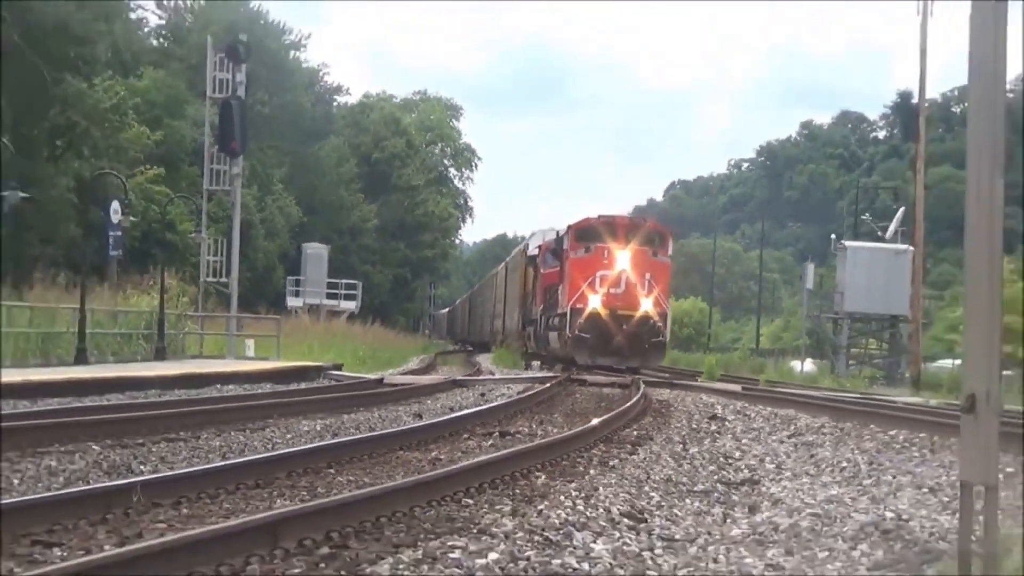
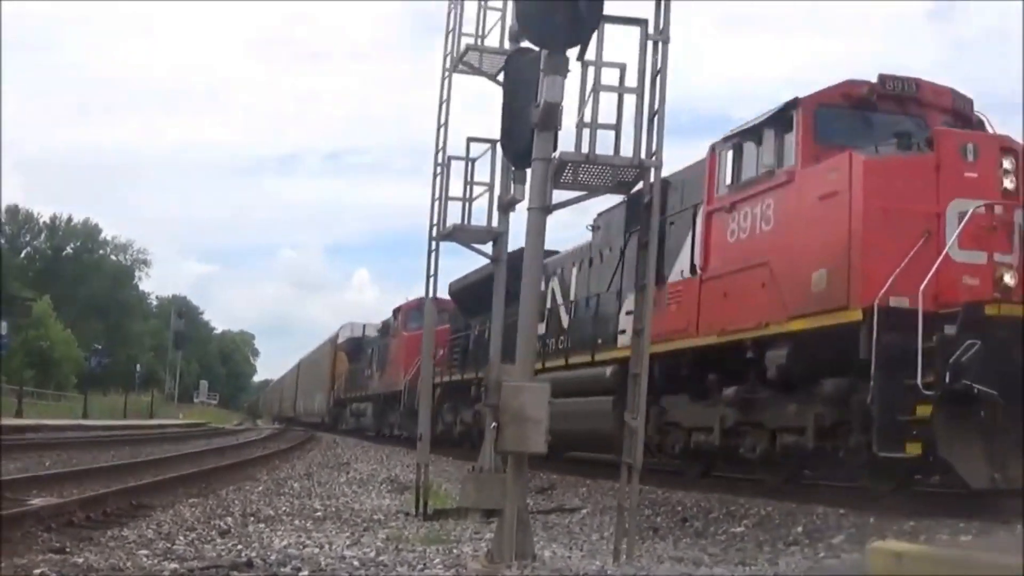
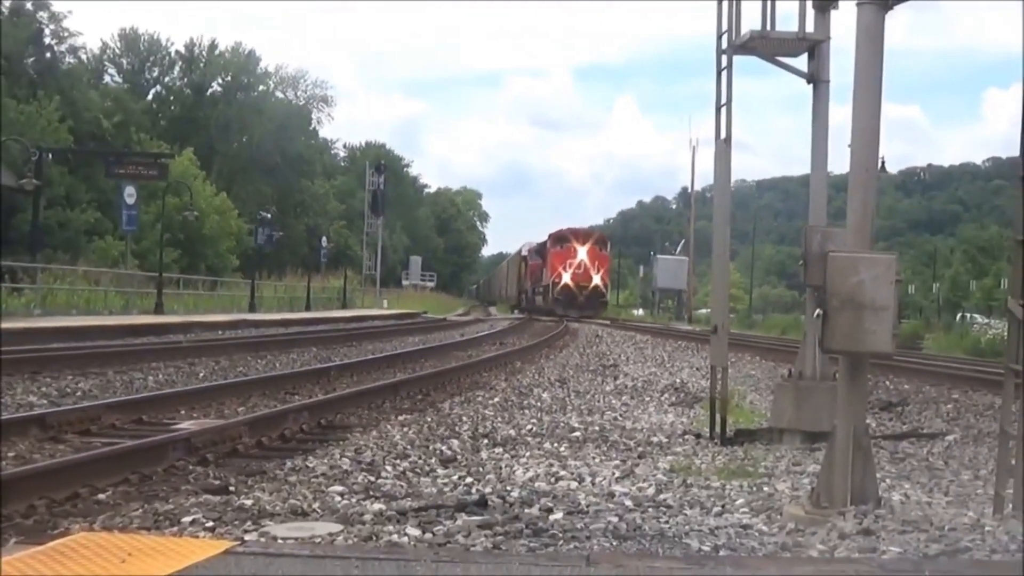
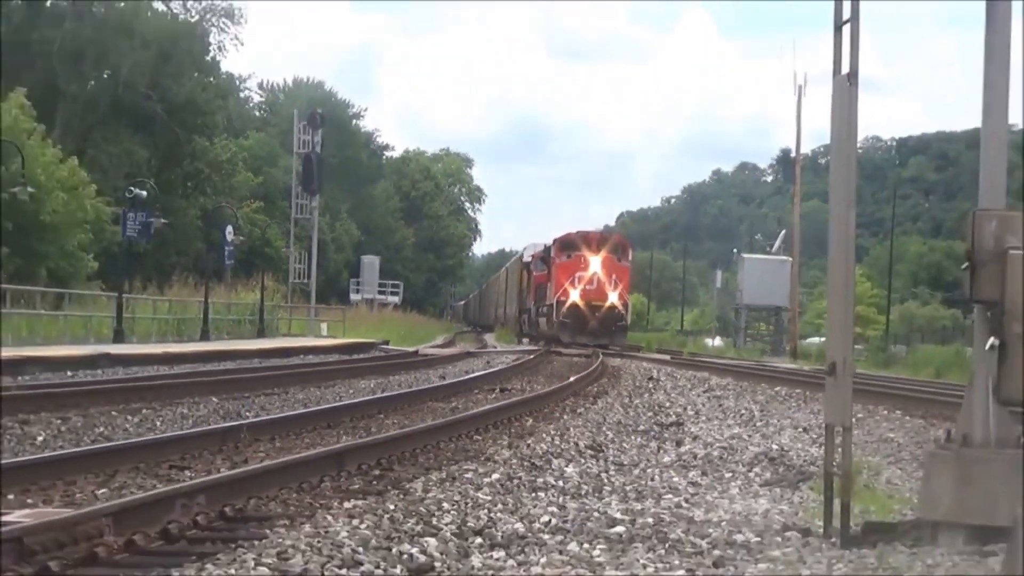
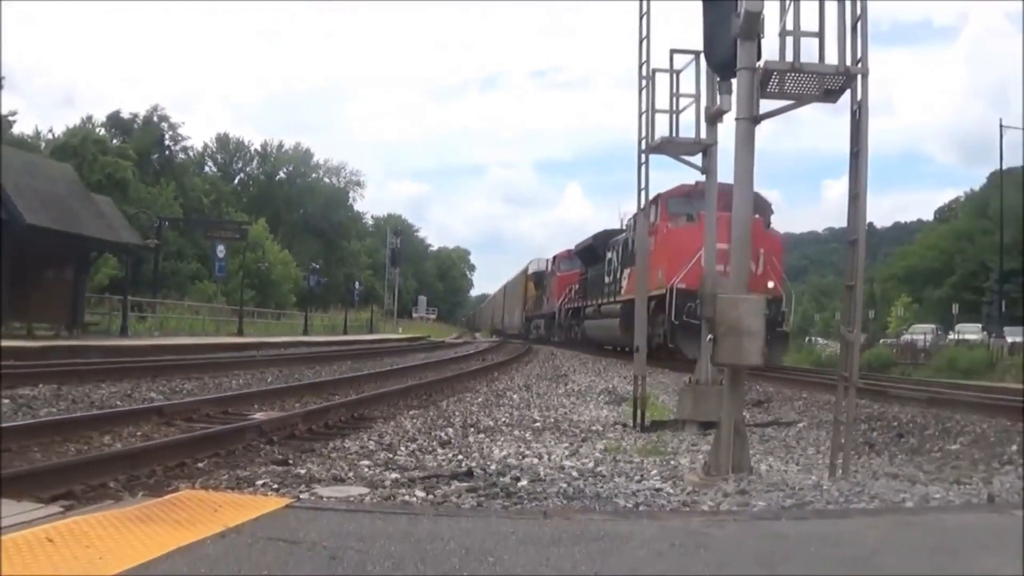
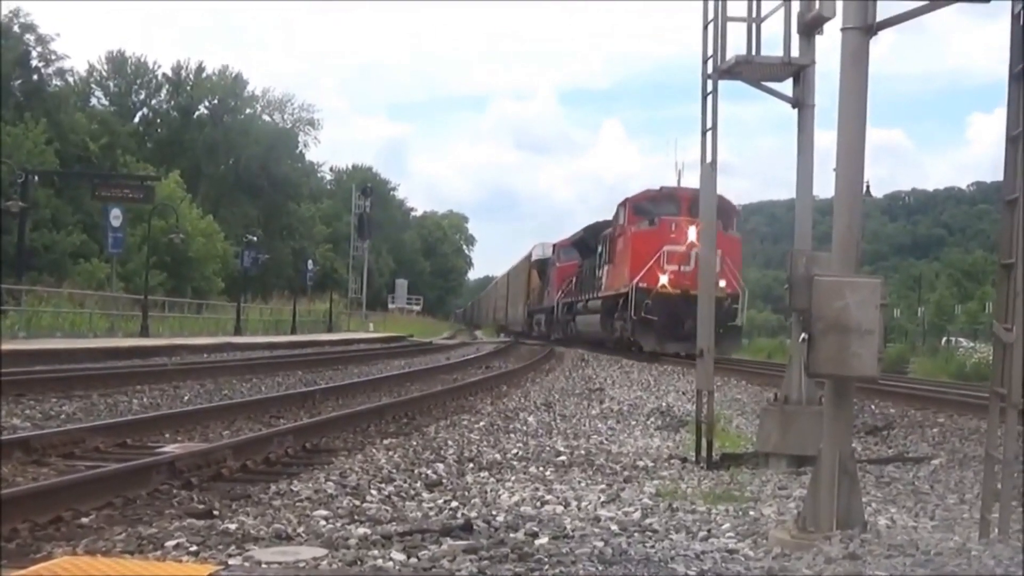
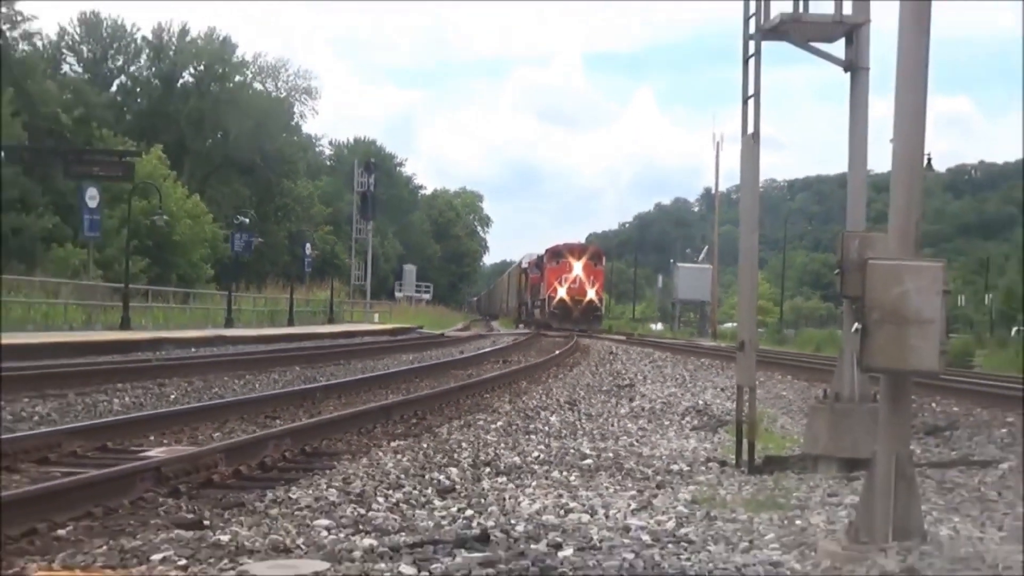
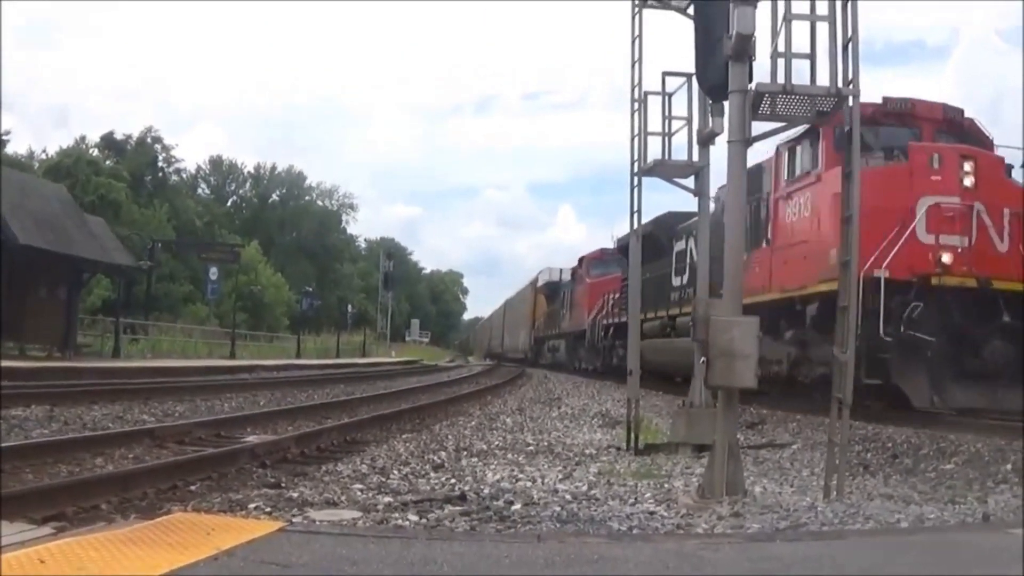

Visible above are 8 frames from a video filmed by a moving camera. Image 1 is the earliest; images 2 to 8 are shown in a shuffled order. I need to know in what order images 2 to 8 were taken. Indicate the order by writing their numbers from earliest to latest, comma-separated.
4, 7, 3, 6, 5, 8, 2
